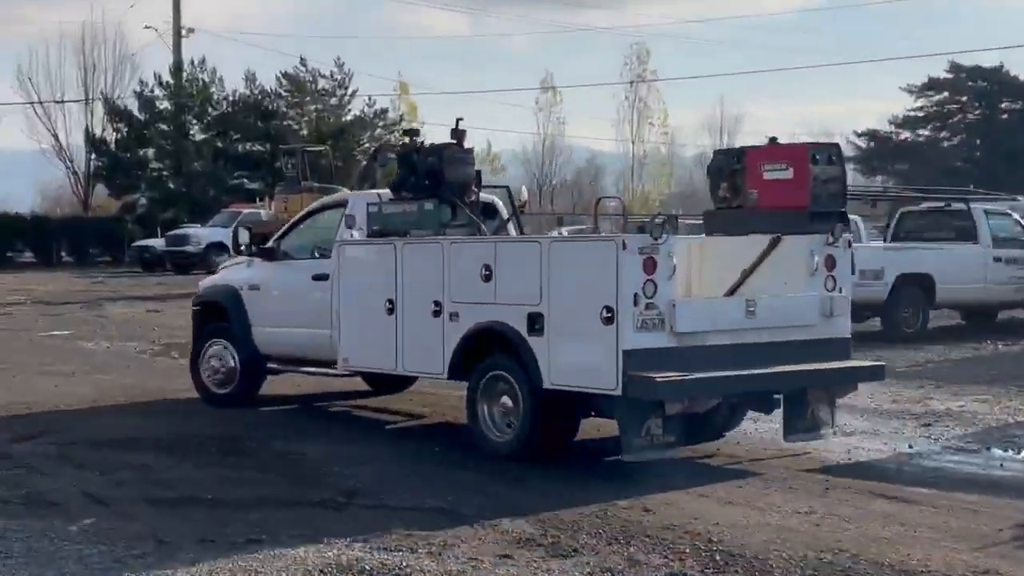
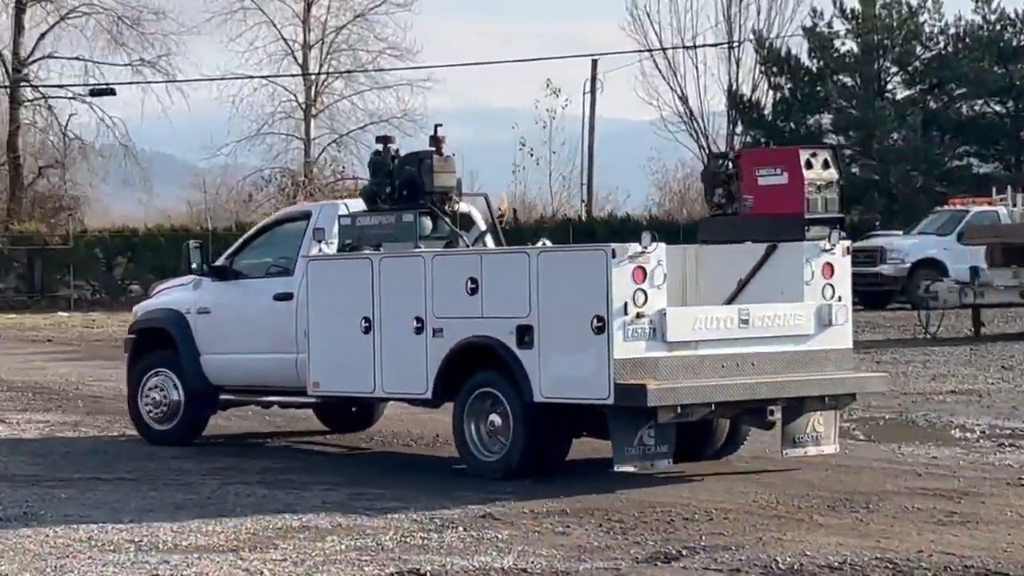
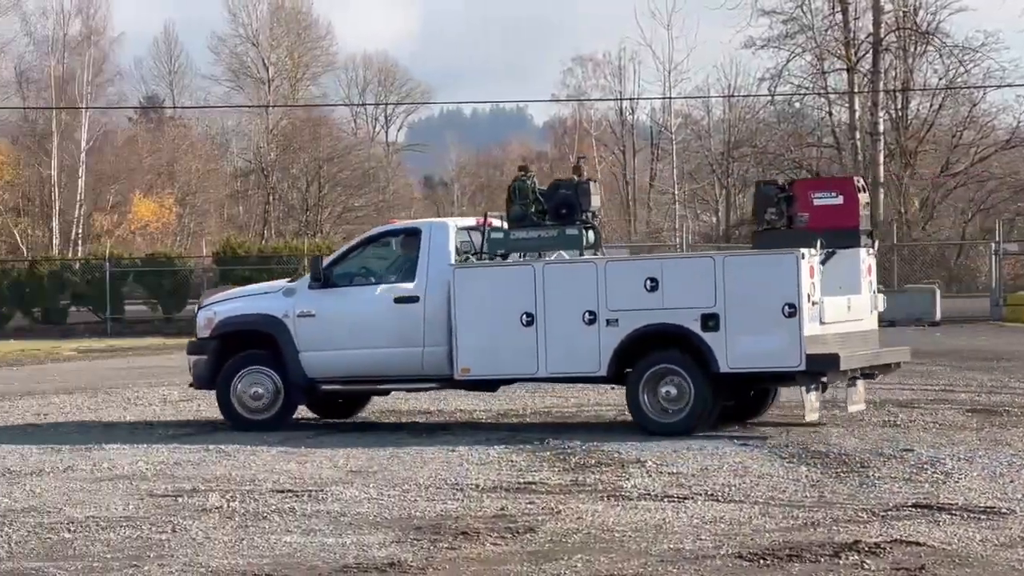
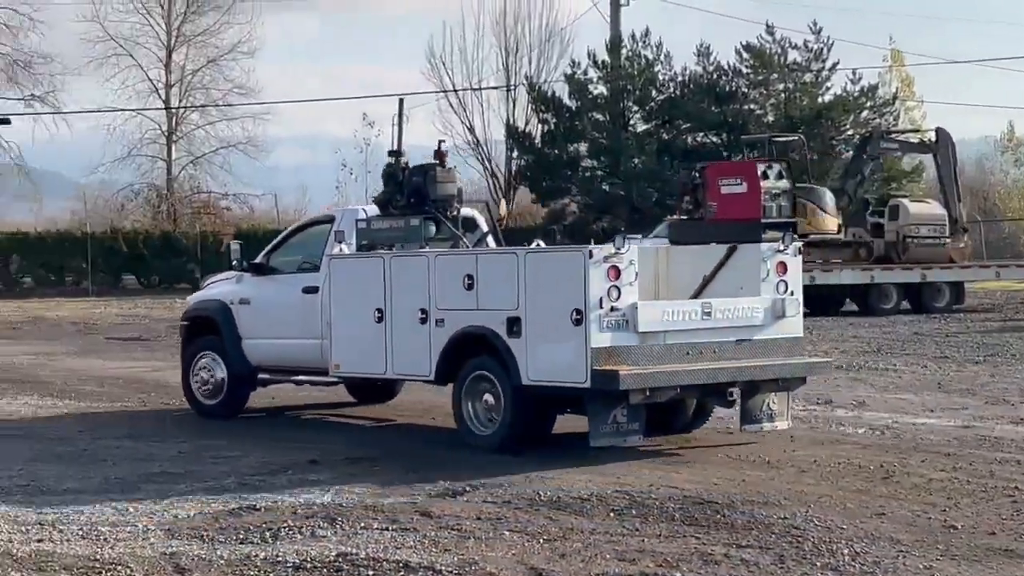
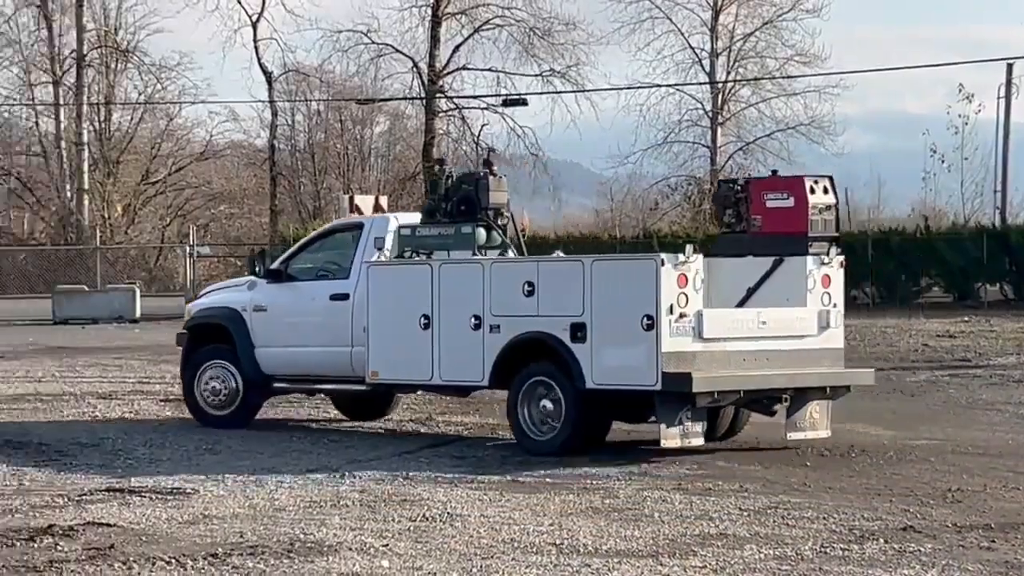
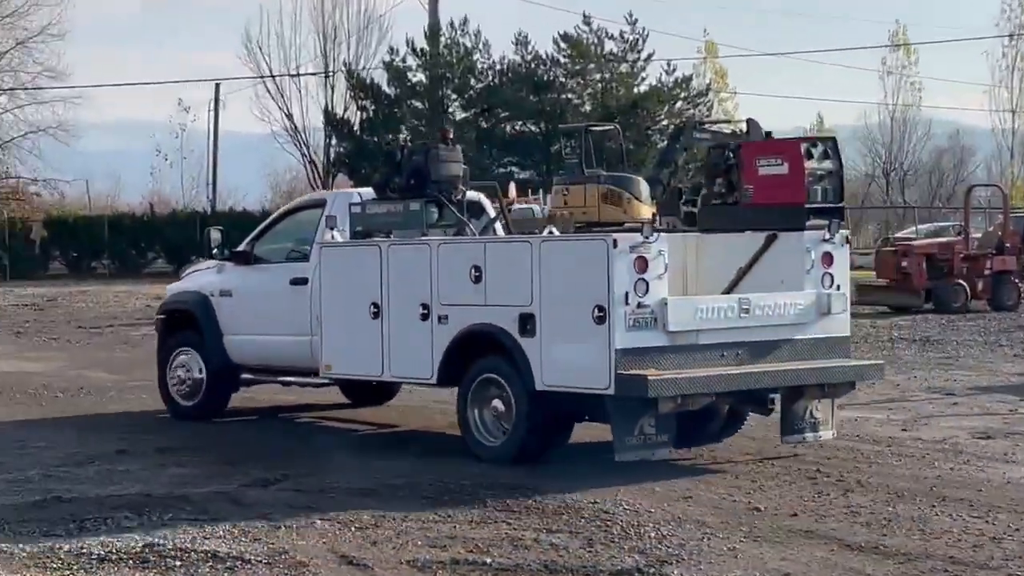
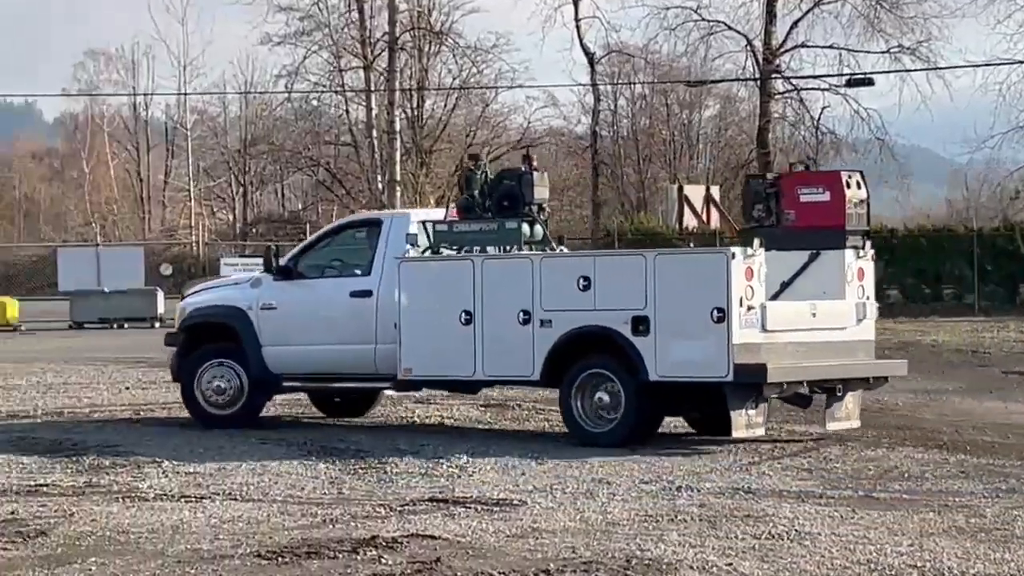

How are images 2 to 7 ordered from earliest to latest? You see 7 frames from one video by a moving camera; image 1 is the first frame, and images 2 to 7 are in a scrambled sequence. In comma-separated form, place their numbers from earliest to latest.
6, 4, 2, 5, 7, 3
